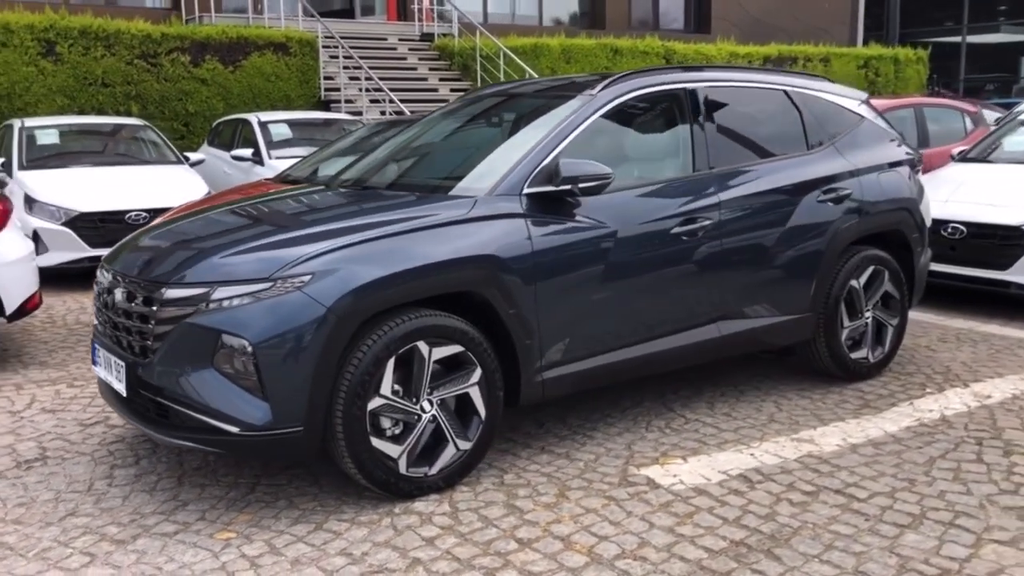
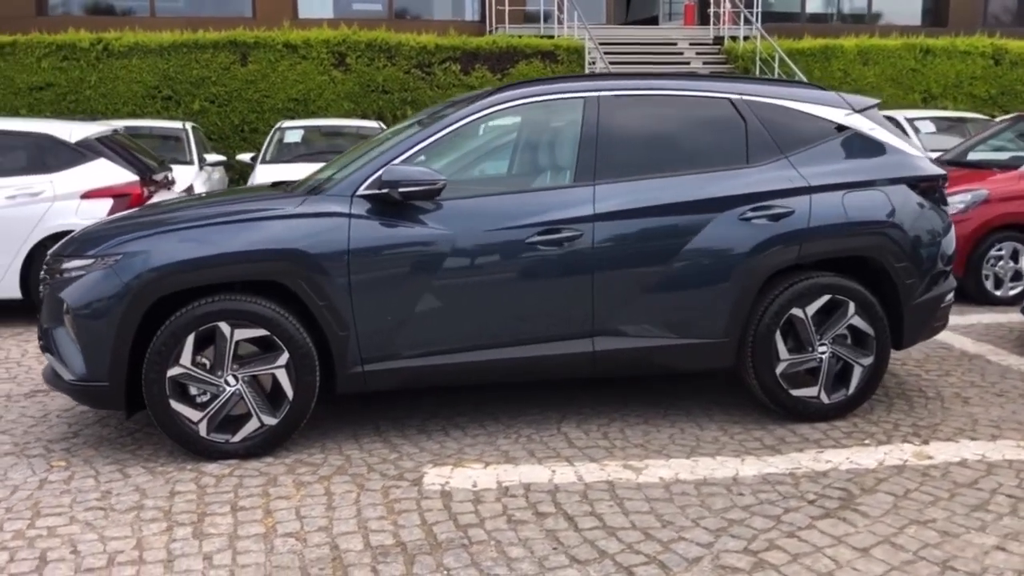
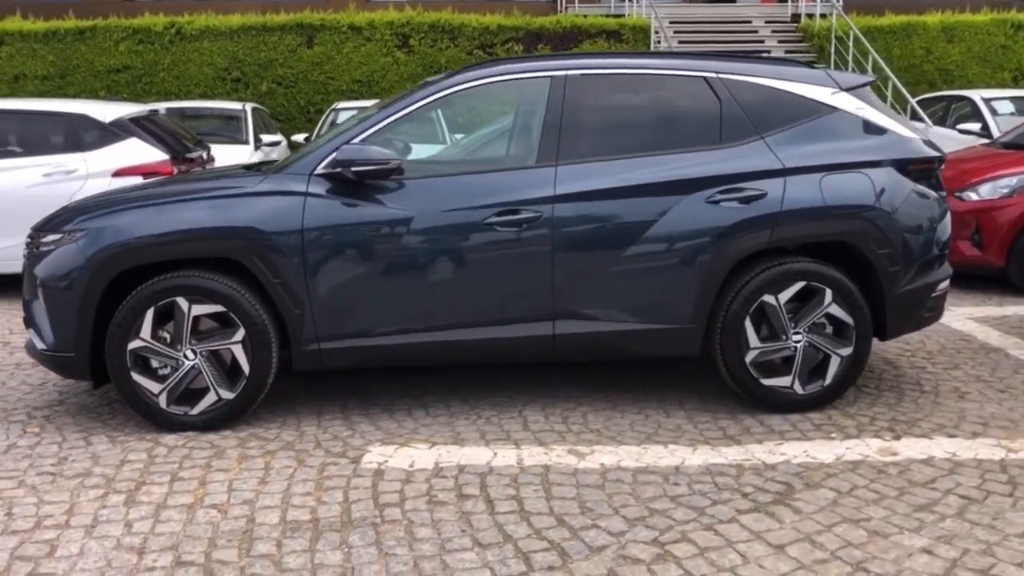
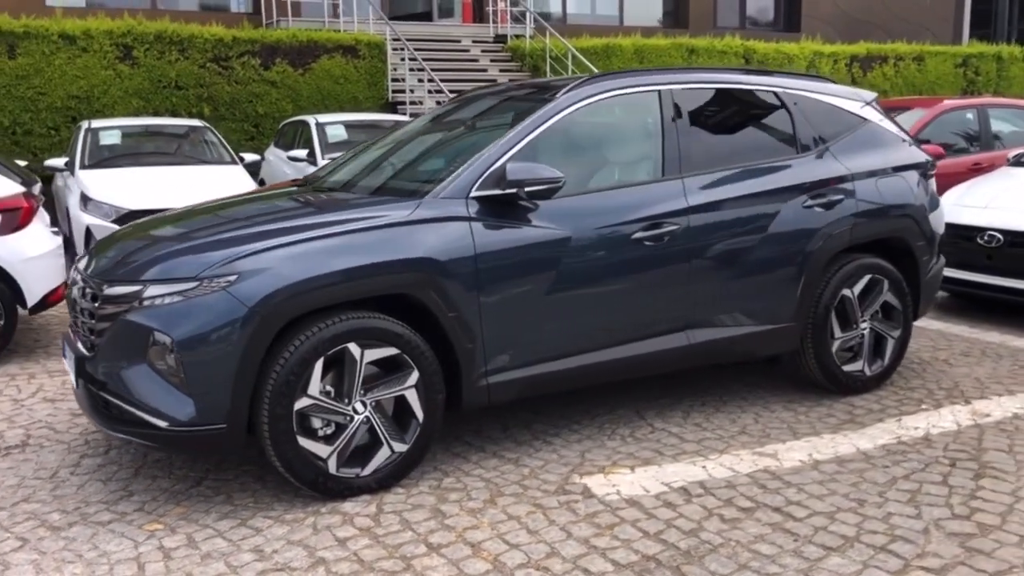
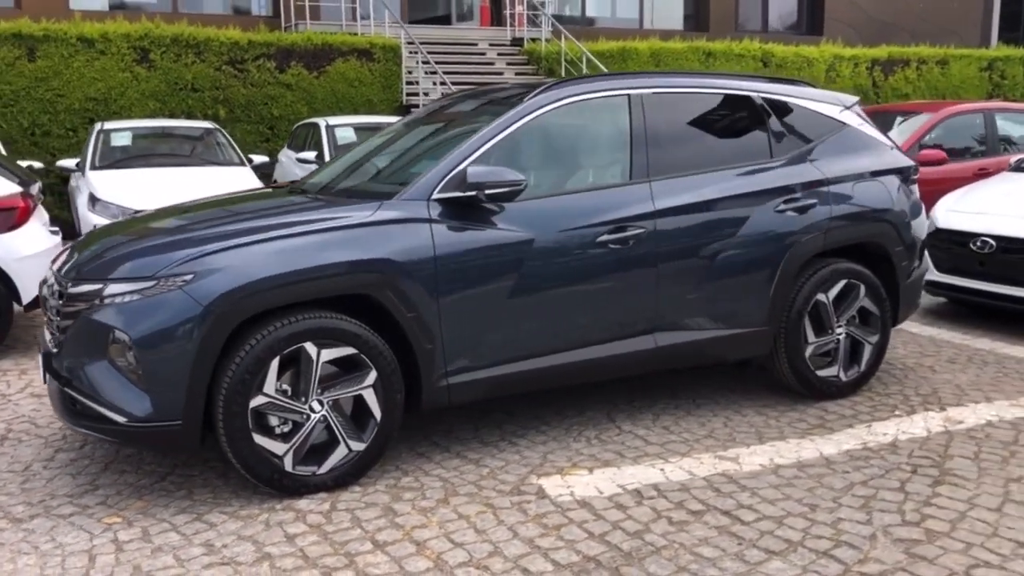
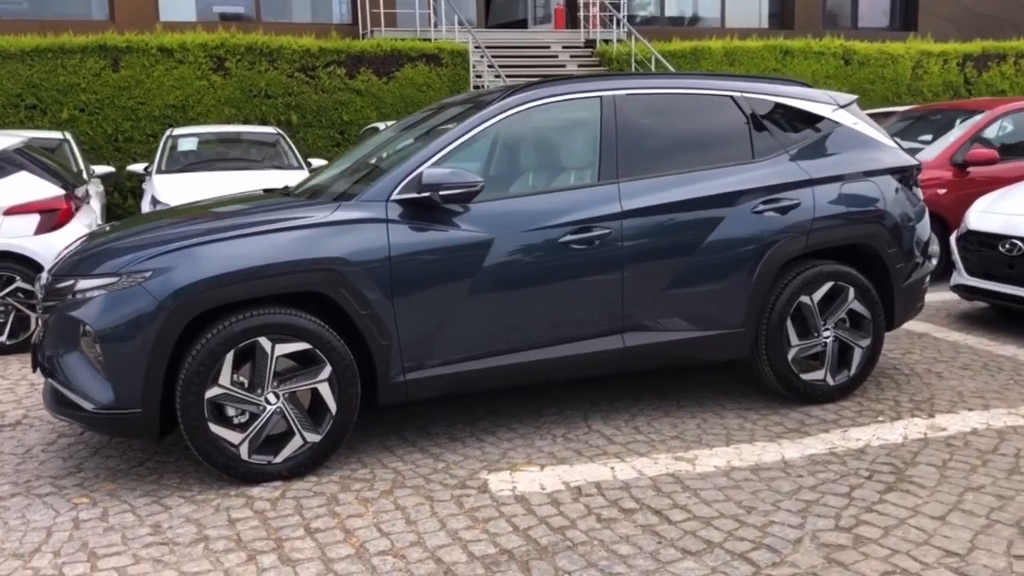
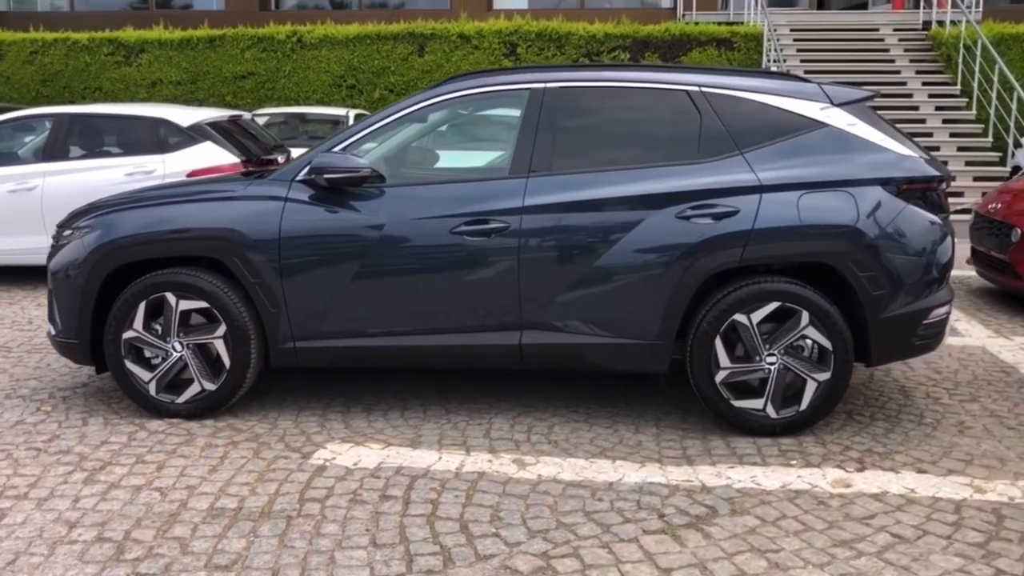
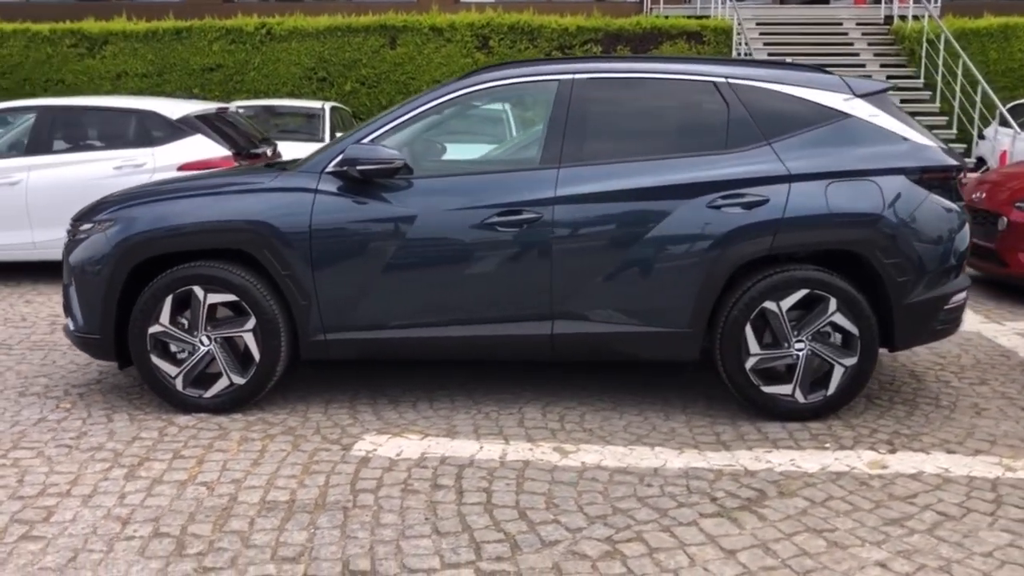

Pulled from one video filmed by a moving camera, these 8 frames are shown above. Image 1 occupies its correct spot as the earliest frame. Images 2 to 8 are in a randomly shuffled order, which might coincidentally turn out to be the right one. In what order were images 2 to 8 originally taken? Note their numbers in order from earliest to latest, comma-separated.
4, 5, 6, 2, 3, 8, 7
